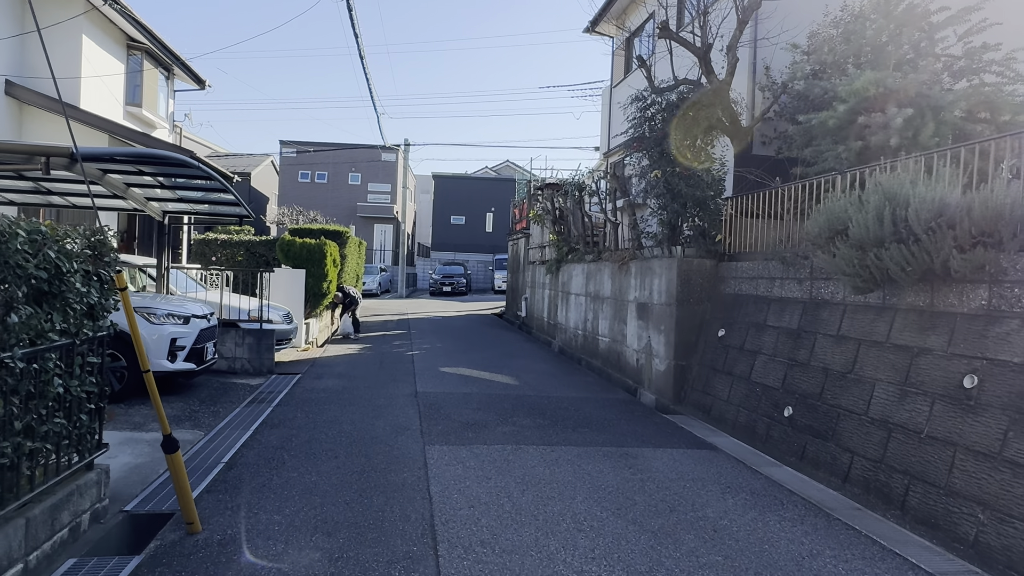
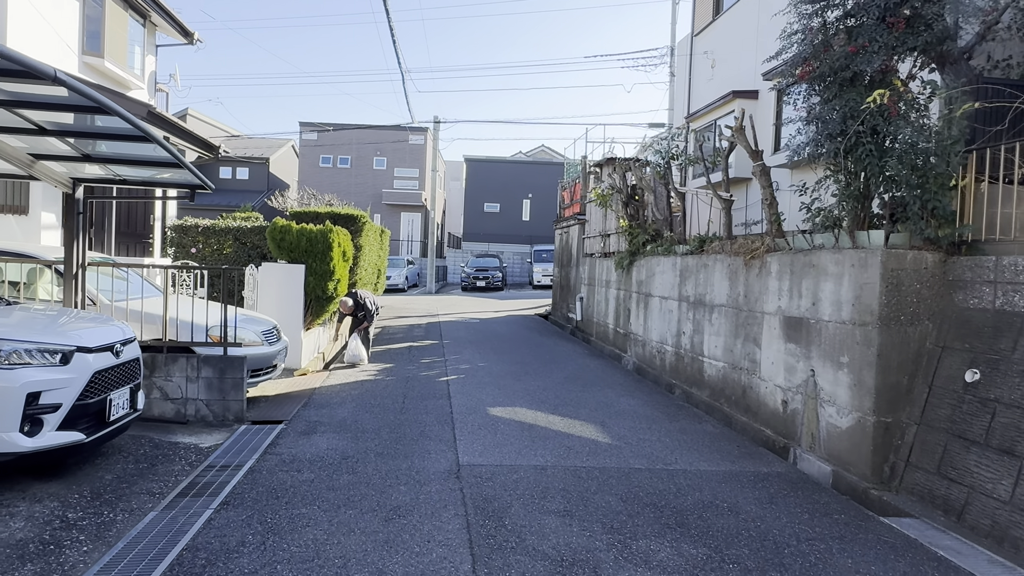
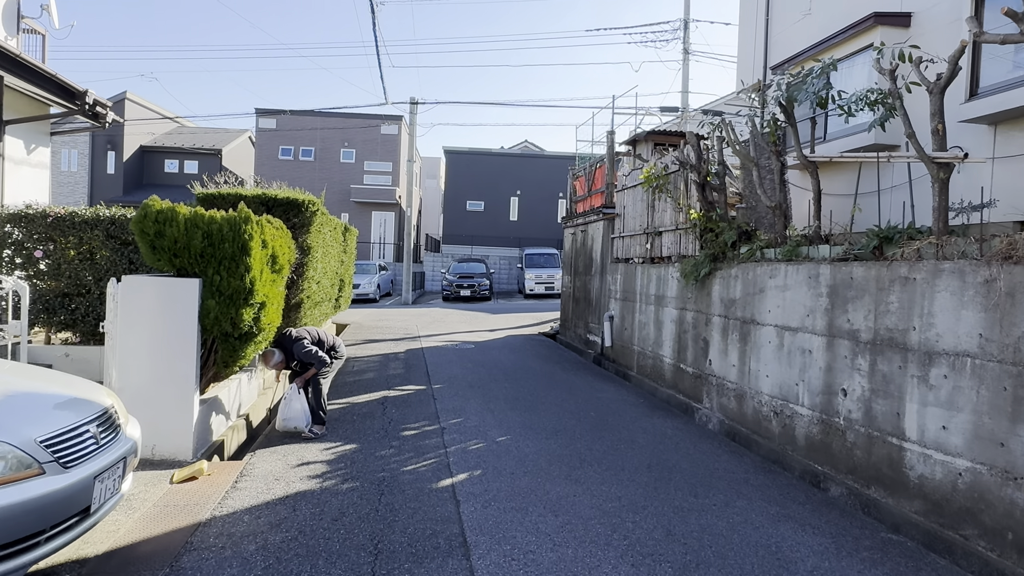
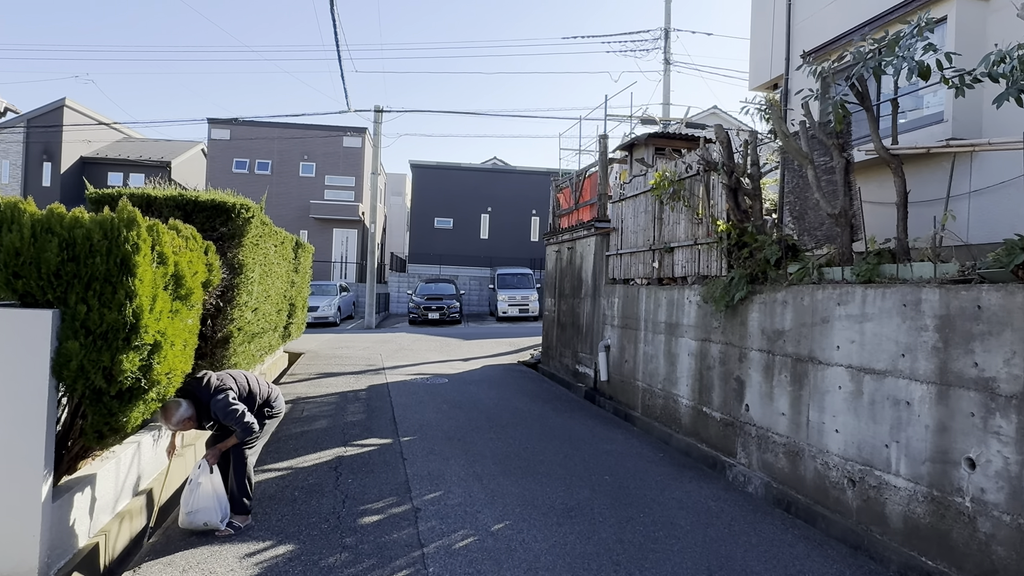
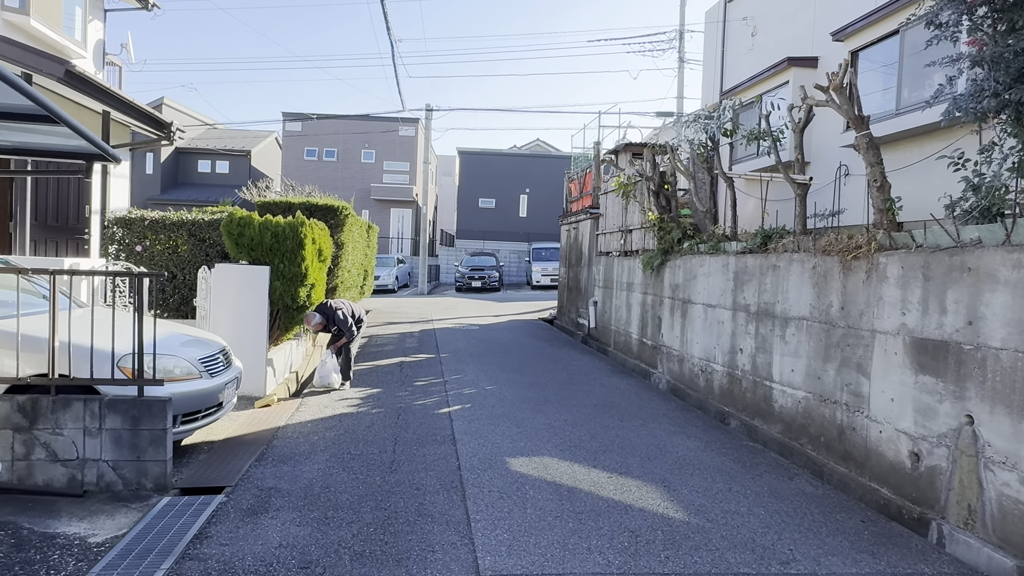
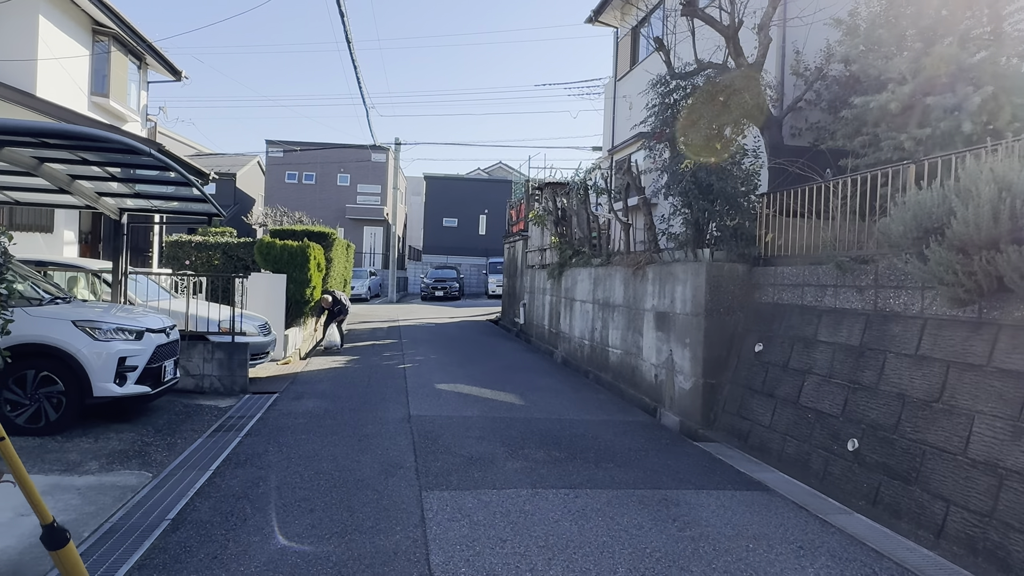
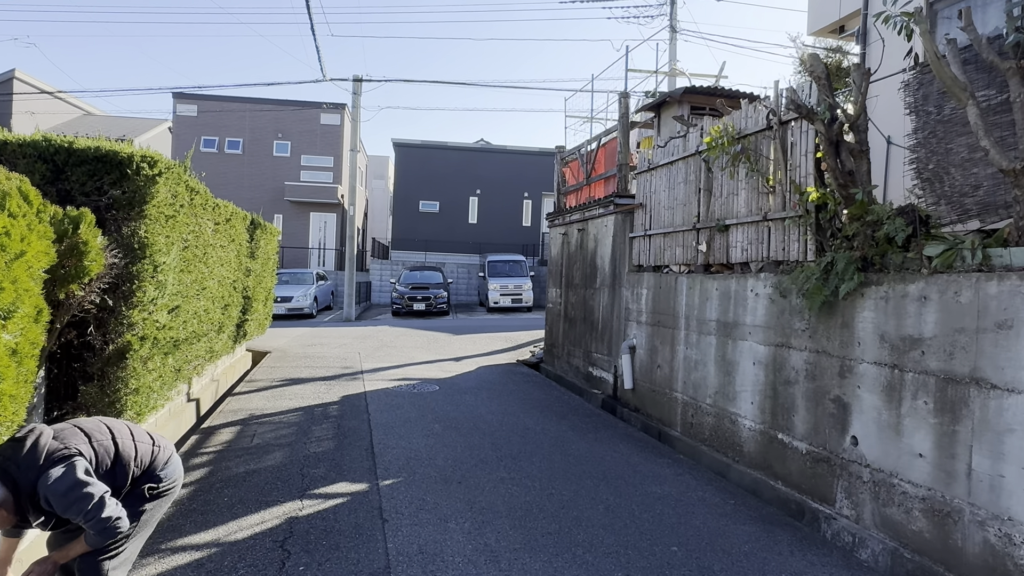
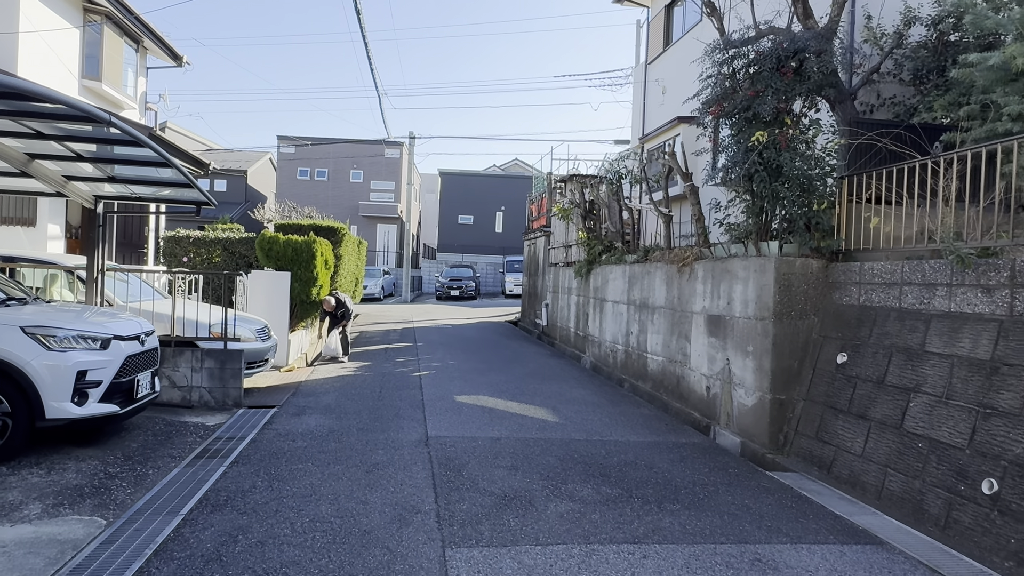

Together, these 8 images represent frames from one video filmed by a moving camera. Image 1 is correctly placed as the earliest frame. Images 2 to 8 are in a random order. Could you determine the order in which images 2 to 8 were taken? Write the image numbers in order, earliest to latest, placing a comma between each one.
6, 8, 2, 5, 3, 4, 7
